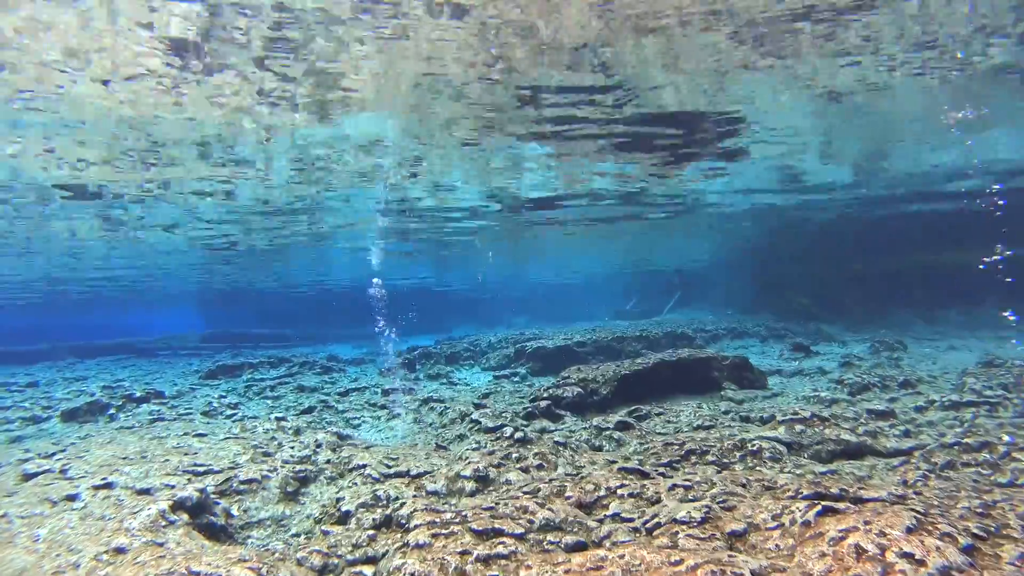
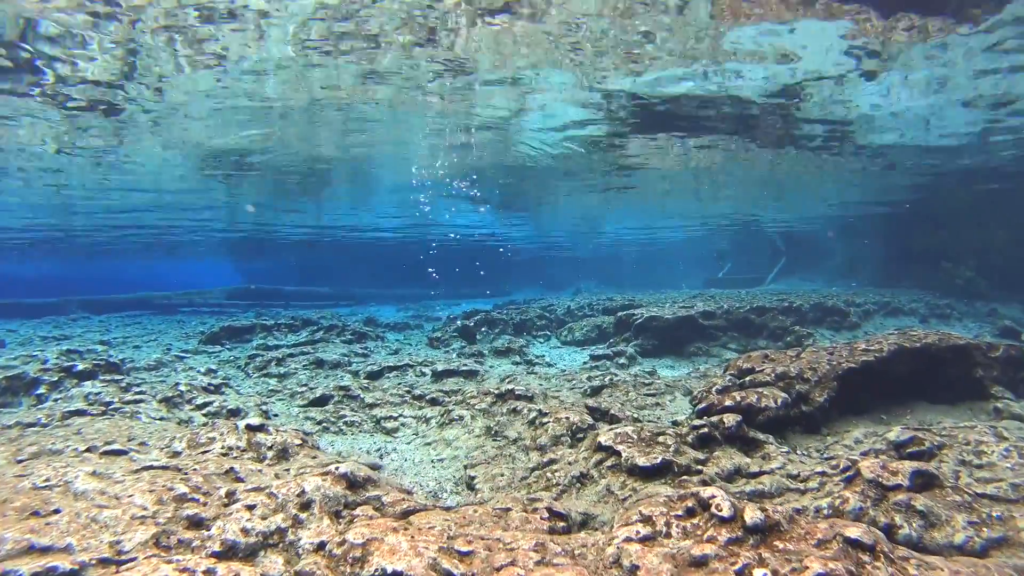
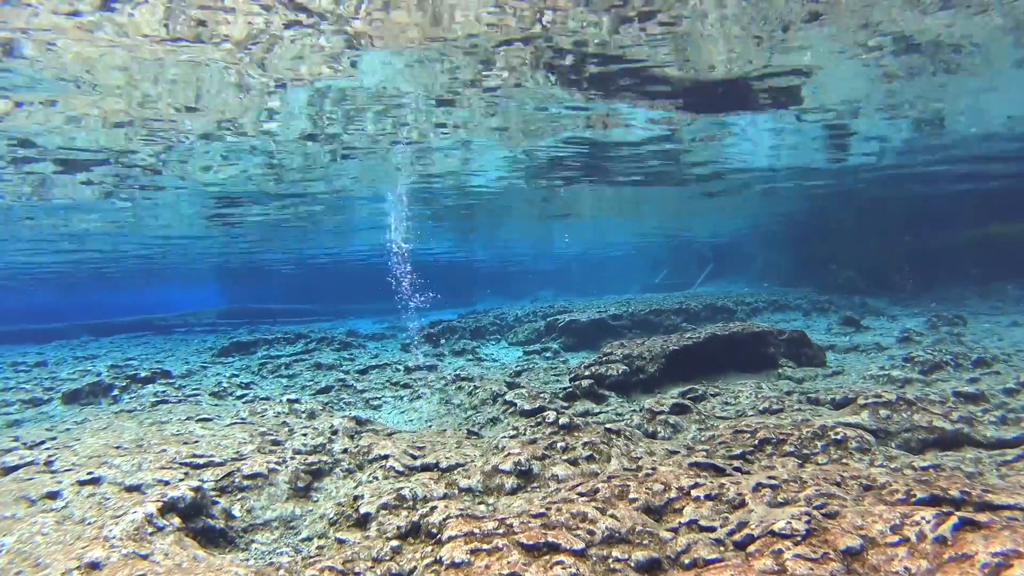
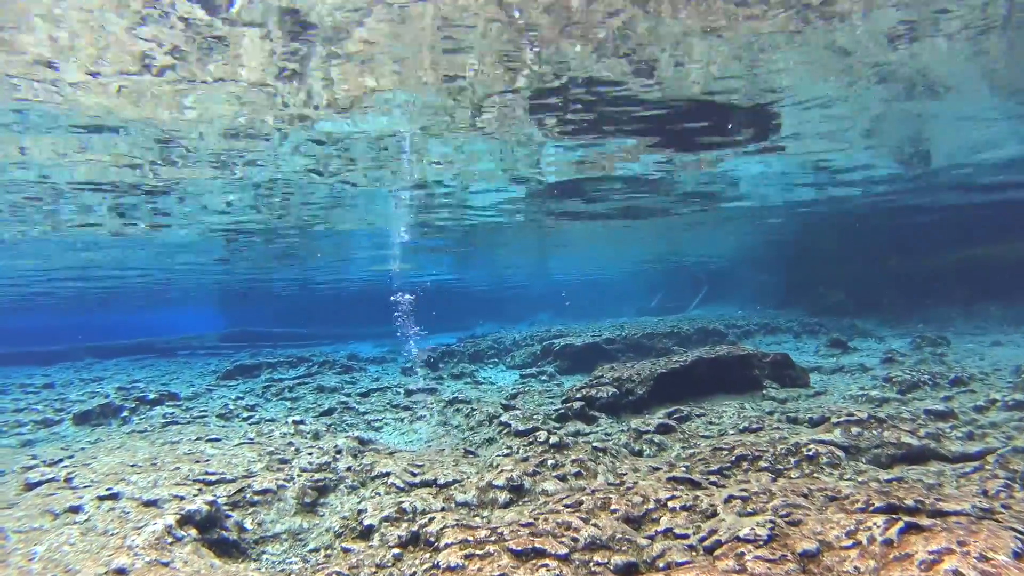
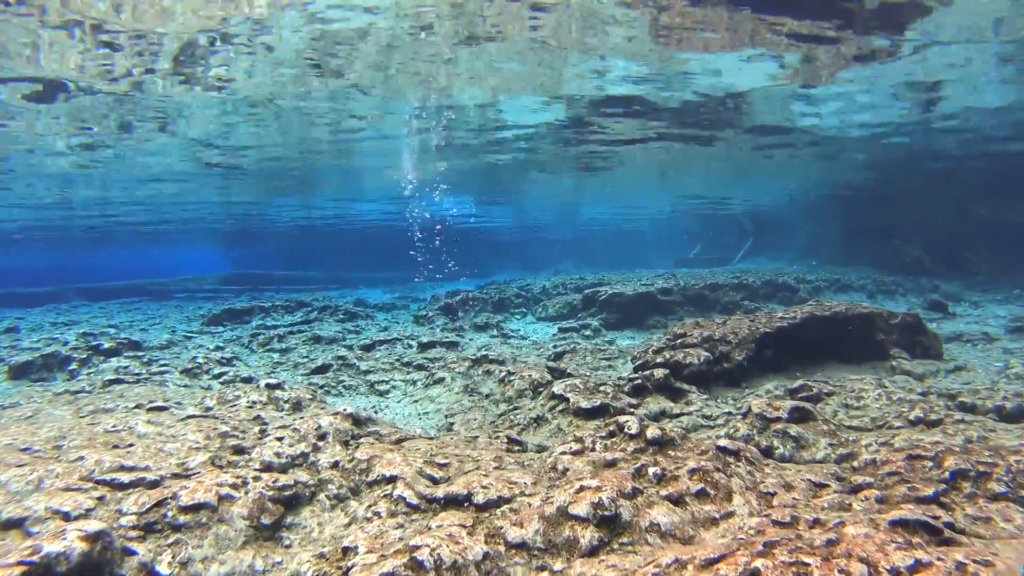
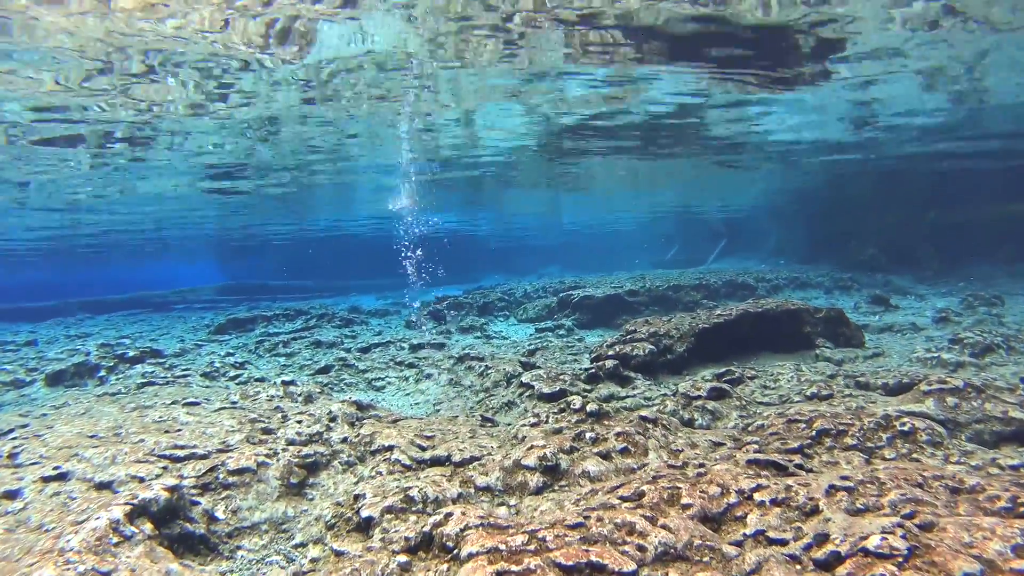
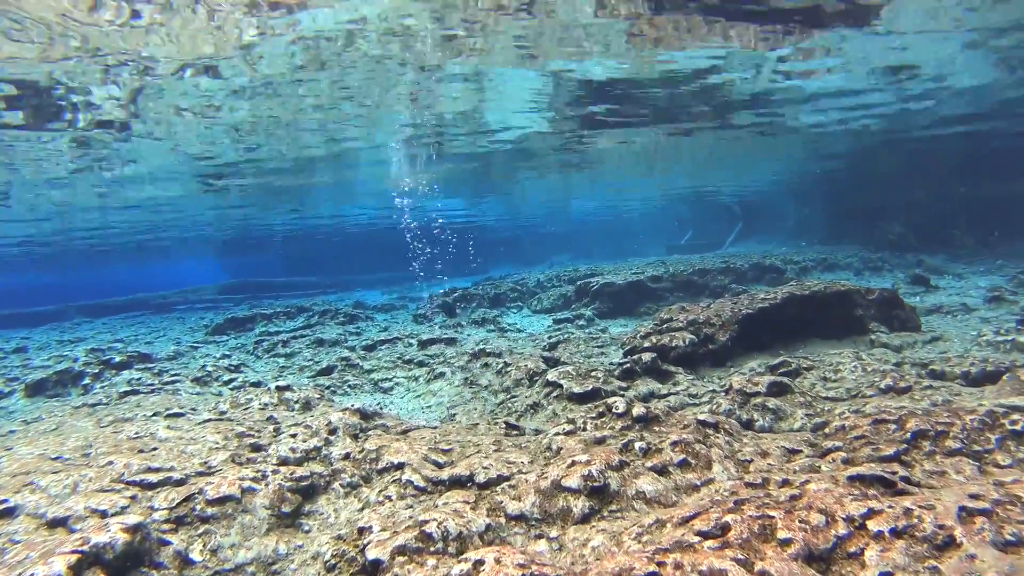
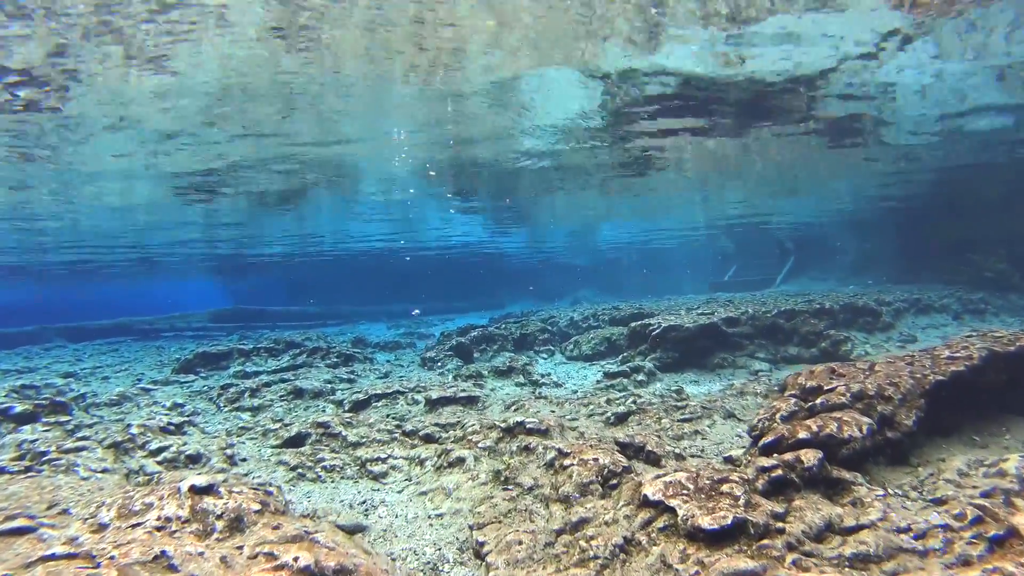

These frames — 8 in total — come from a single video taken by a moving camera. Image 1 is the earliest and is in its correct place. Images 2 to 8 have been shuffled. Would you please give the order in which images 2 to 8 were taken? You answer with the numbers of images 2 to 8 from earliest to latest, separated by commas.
4, 3, 6, 7, 5, 2, 8
